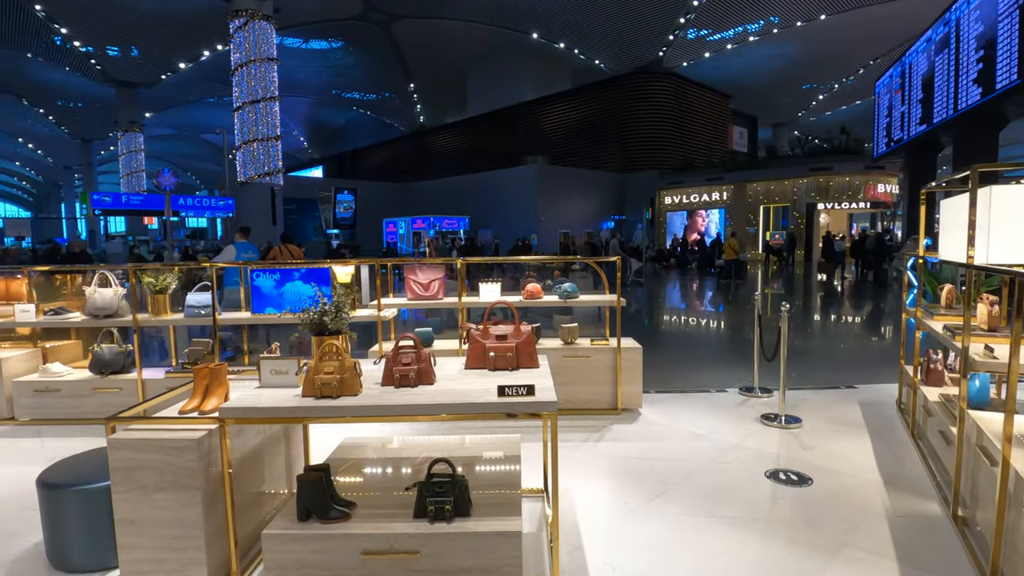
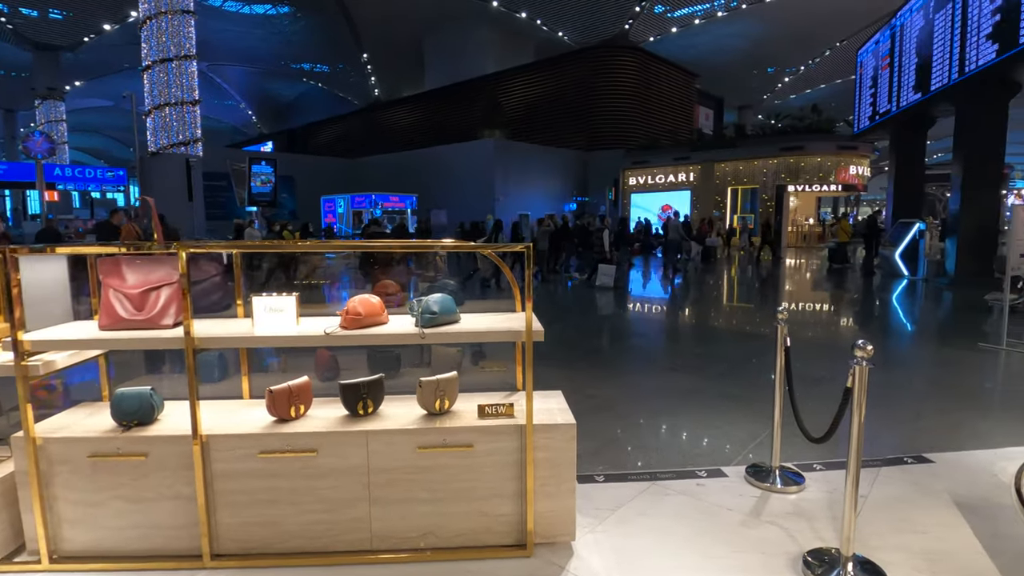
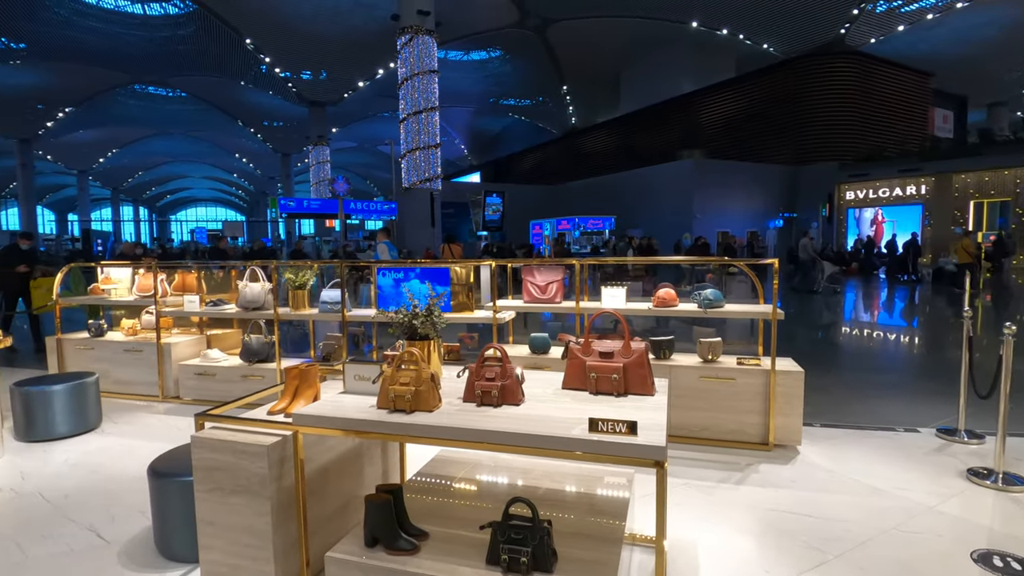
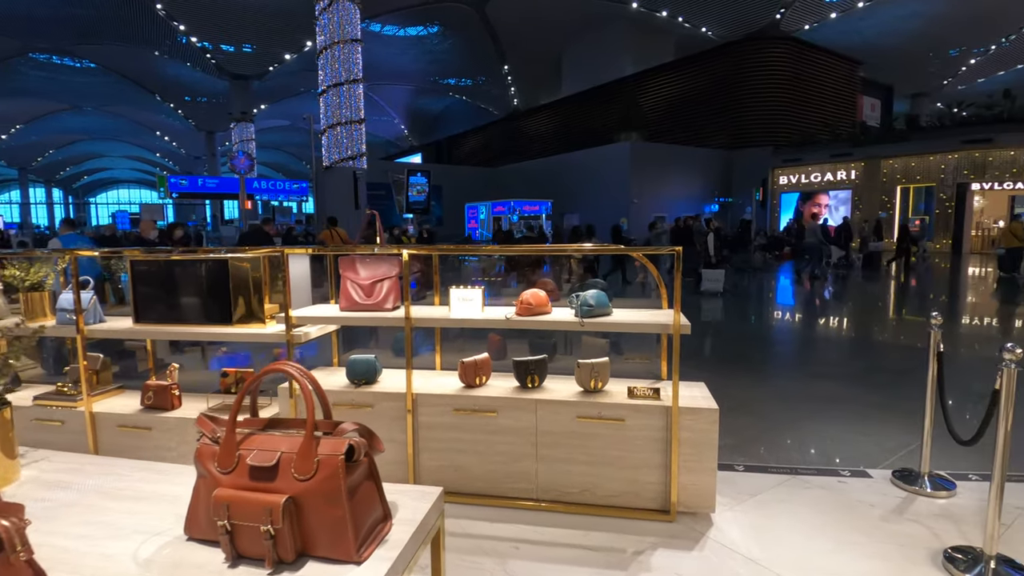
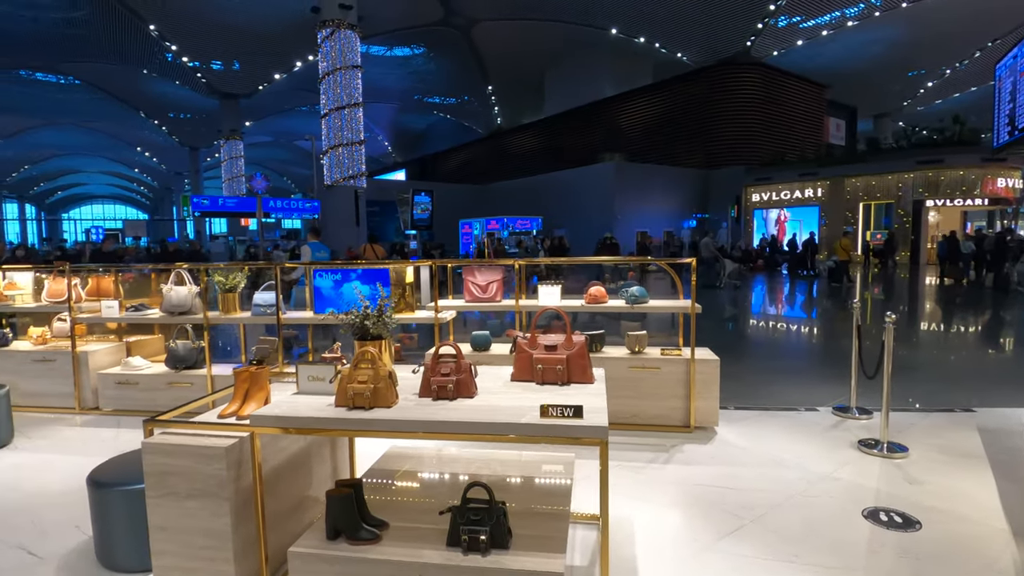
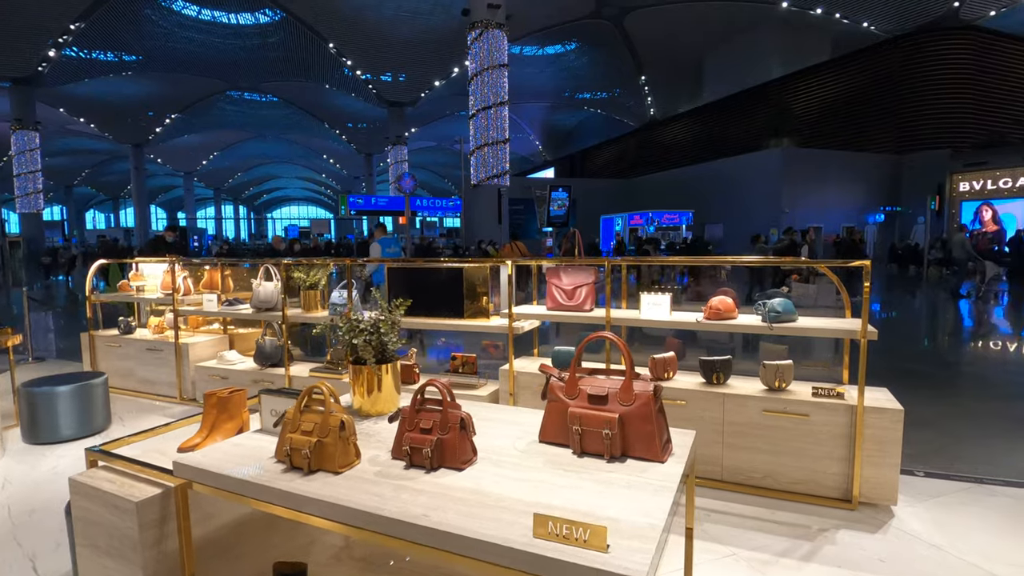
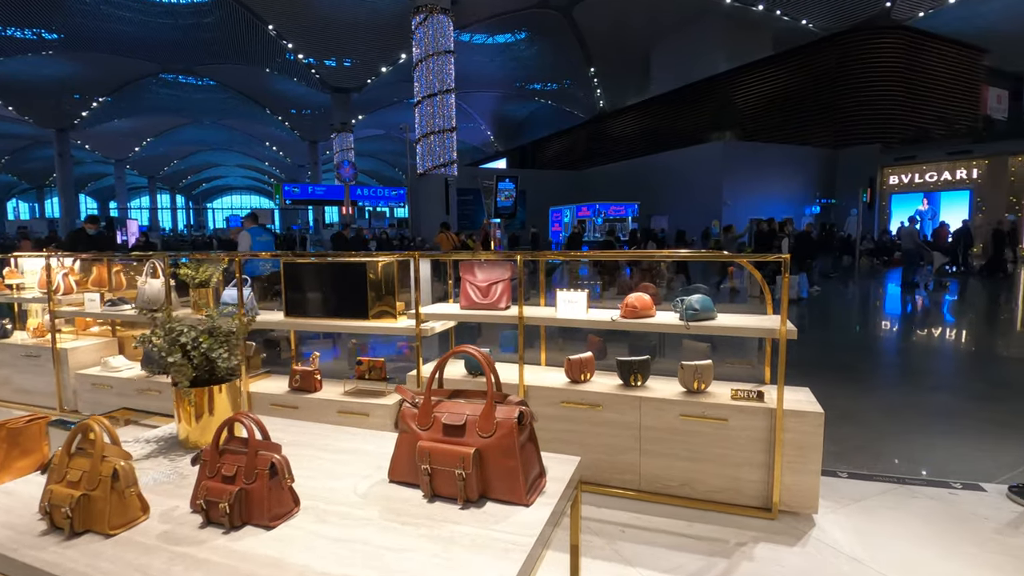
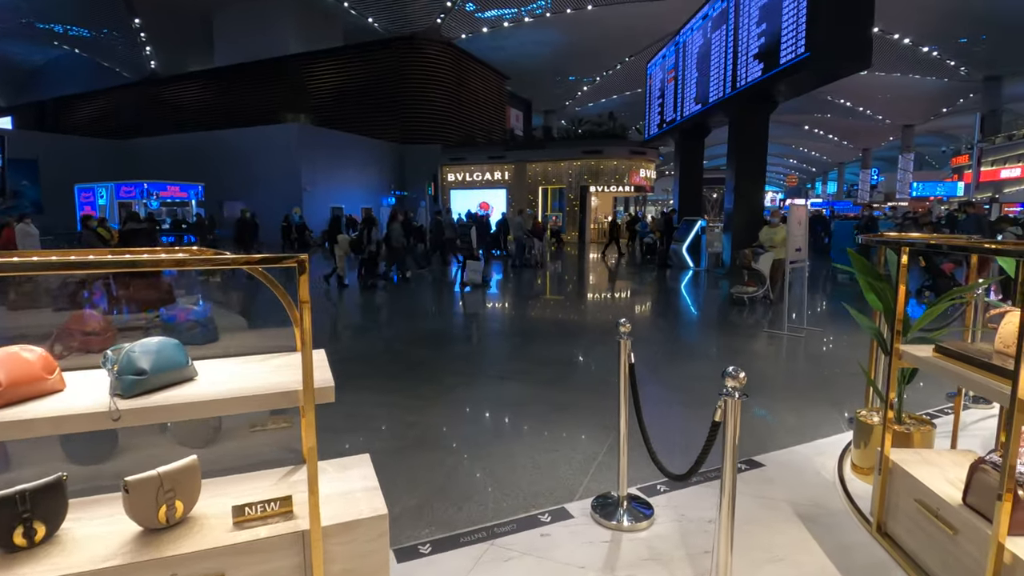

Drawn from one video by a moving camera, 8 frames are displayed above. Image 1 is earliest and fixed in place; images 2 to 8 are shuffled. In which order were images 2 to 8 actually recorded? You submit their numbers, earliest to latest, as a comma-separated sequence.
5, 3, 6, 7, 4, 2, 8
